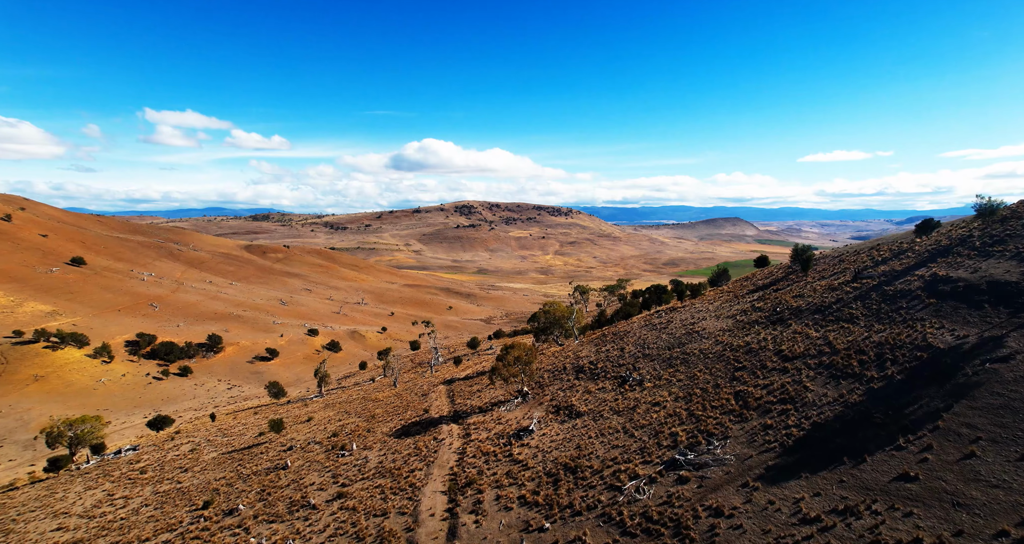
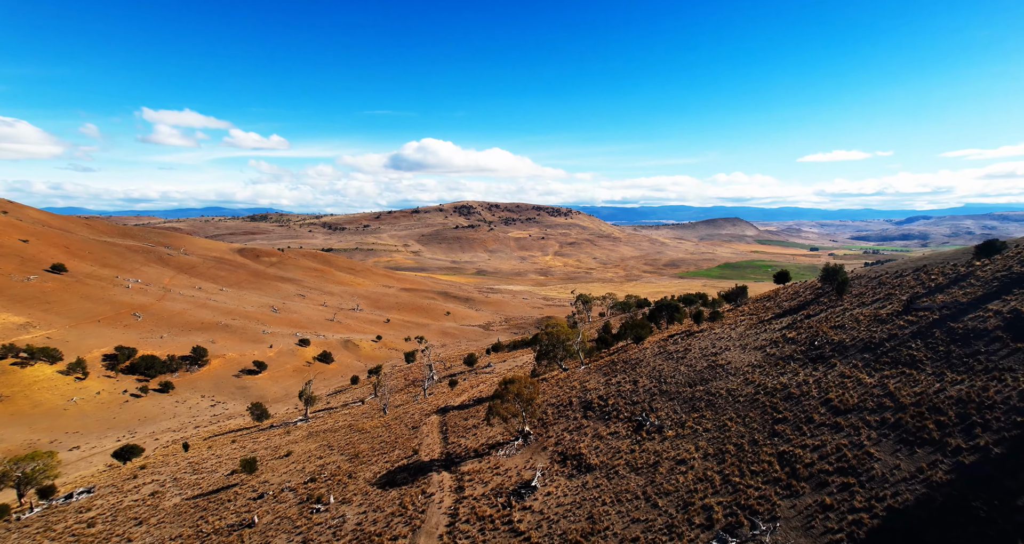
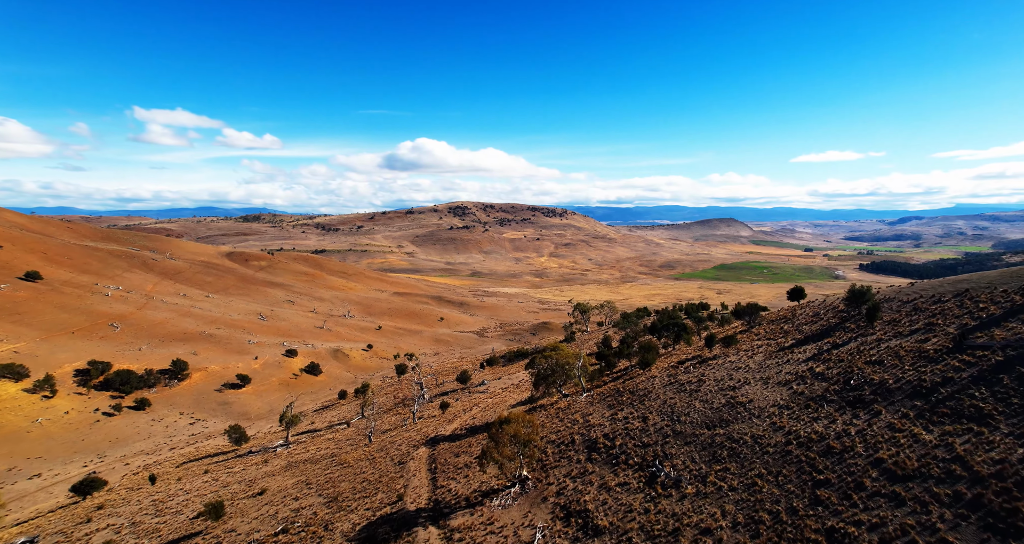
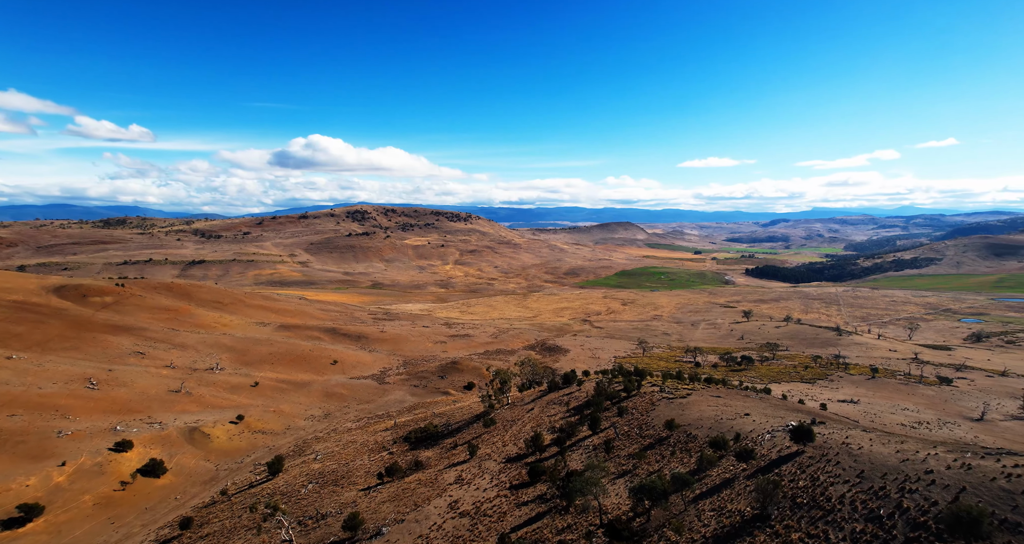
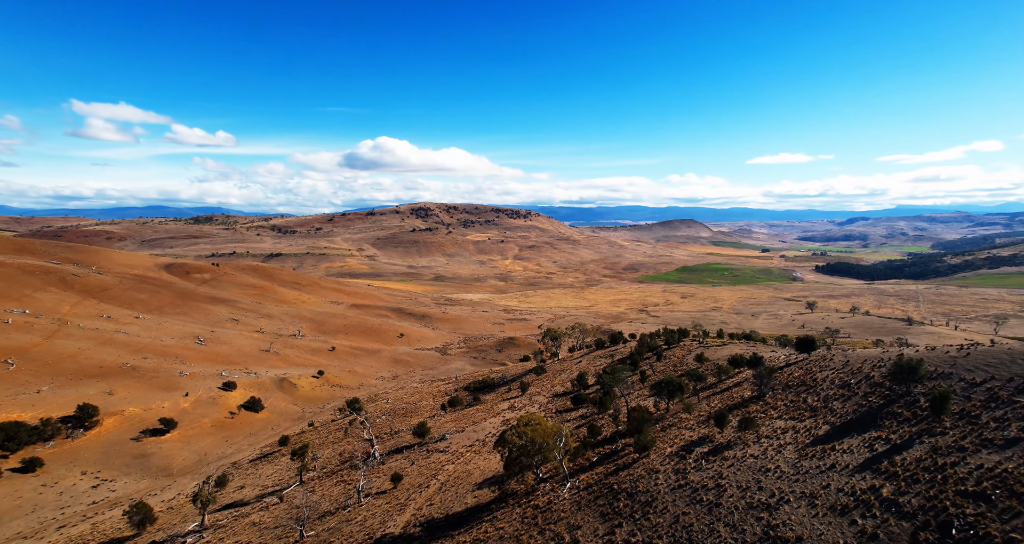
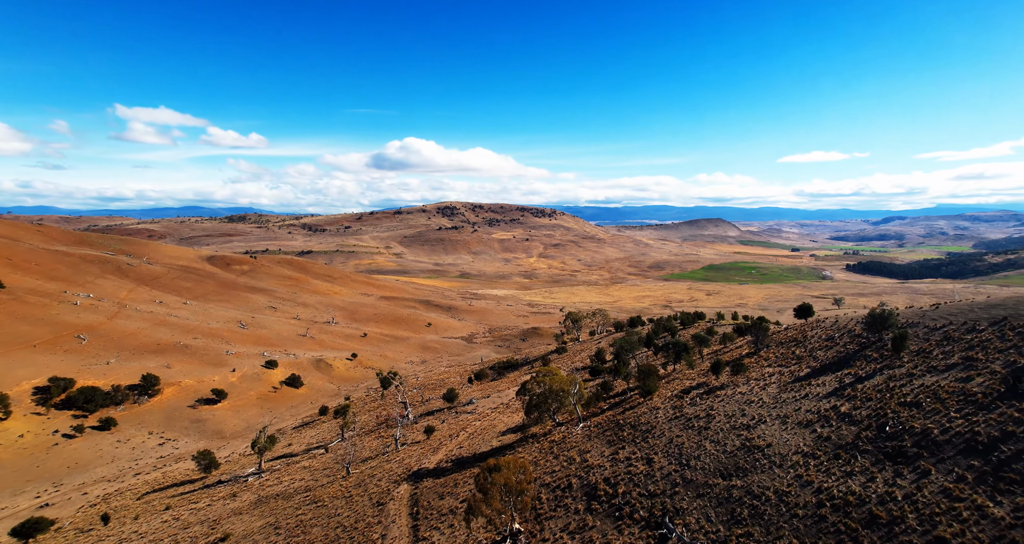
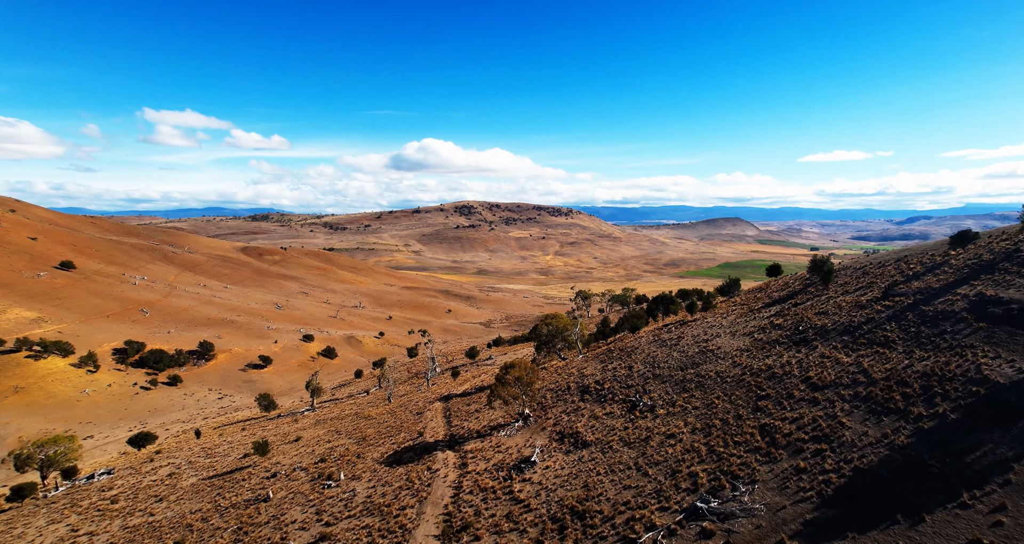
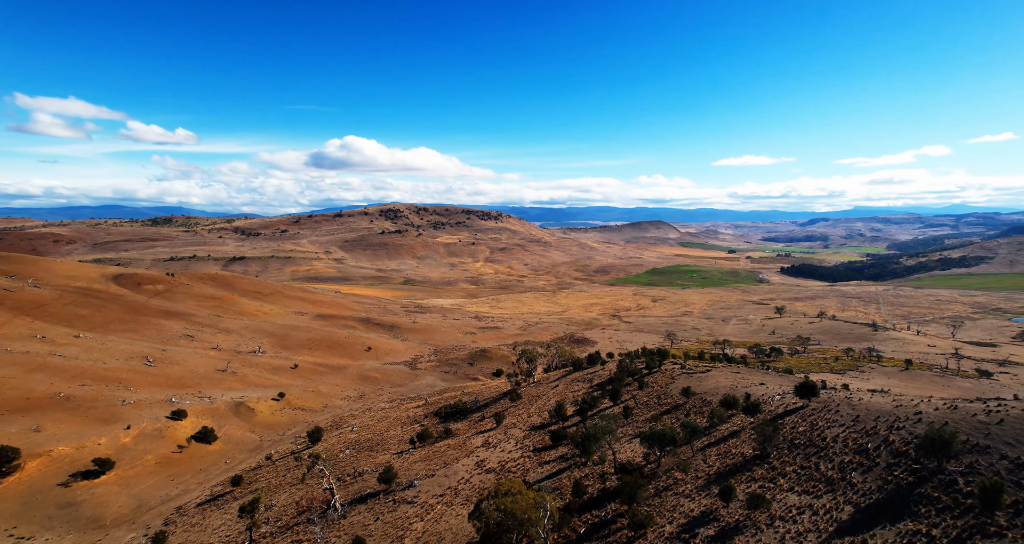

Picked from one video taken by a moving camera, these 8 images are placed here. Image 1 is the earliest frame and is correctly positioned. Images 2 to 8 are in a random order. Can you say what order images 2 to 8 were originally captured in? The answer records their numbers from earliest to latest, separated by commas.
7, 2, 3, 6, 5, 8, 4
